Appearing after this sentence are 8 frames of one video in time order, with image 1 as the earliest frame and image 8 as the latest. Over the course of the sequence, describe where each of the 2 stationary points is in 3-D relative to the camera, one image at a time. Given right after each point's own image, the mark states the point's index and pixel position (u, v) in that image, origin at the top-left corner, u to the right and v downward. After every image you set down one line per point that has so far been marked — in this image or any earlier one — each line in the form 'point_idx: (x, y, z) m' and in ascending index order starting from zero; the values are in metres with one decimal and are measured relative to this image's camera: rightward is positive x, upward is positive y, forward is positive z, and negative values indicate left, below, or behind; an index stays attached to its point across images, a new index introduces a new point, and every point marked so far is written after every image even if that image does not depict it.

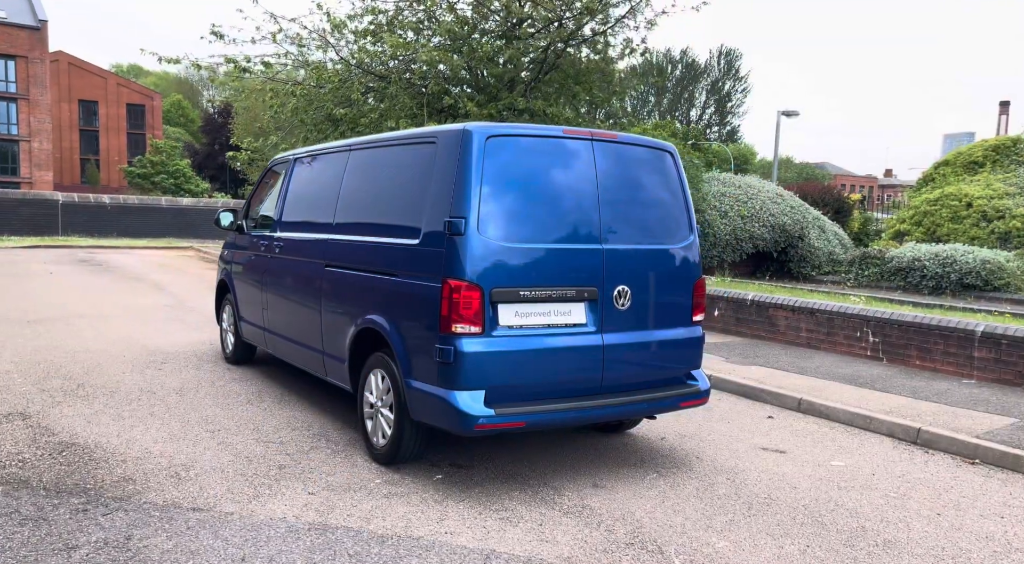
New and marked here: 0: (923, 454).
0: (+2.9, -1.2, +5.4) m
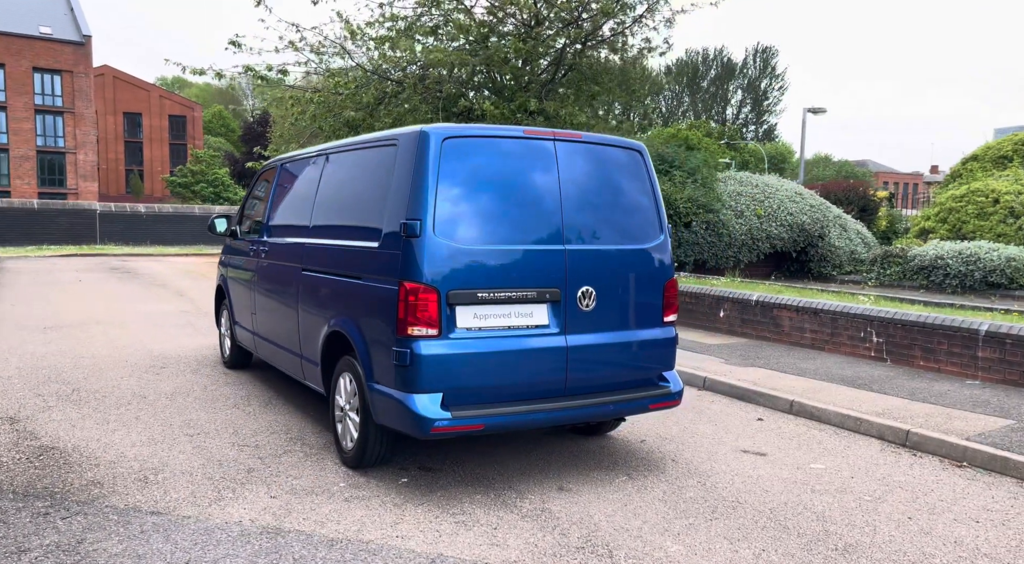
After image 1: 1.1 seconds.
0: (+2.7, -1.2, +5.2) m
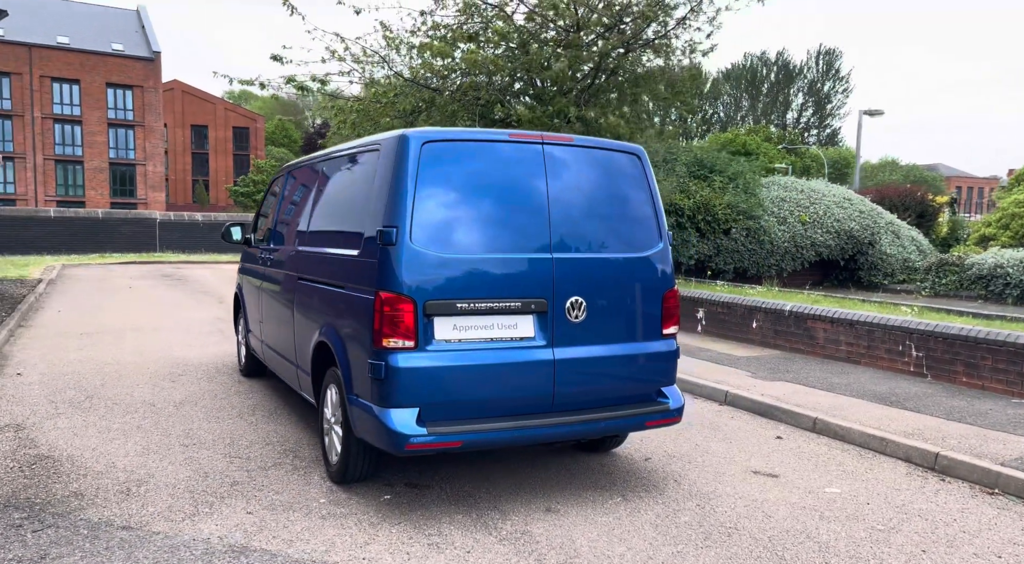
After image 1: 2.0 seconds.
0: (+2.7, -1.3, +4.8) m
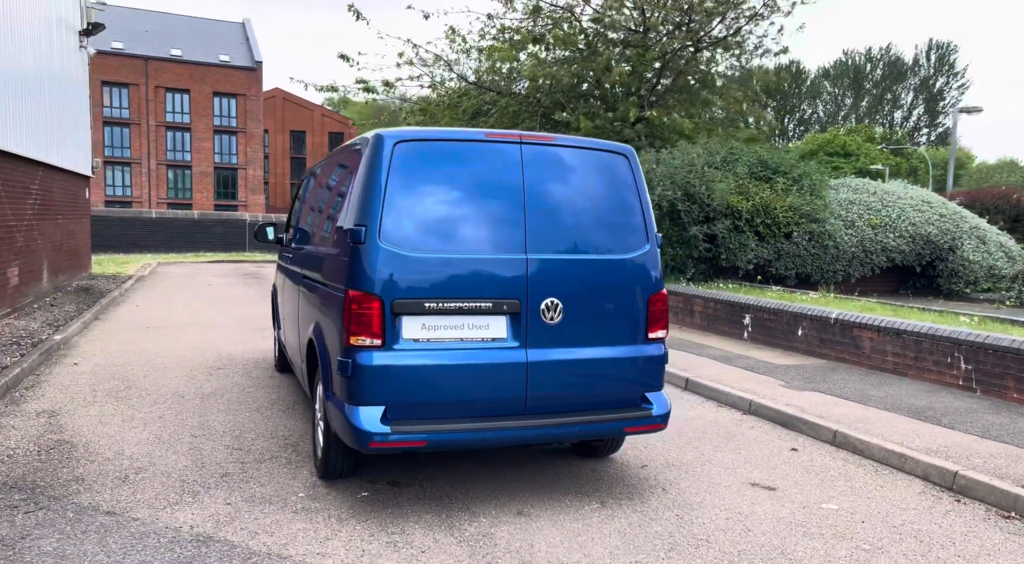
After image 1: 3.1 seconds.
0: (+2.6, -1.3, +4.5) m
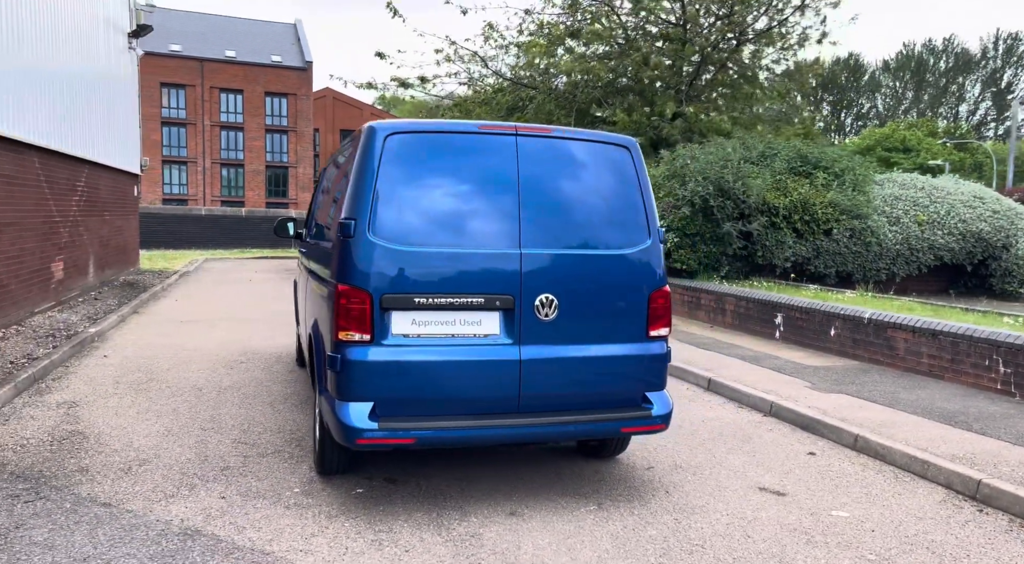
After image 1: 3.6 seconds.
0: (+2.6, -1.3, +4.3) m
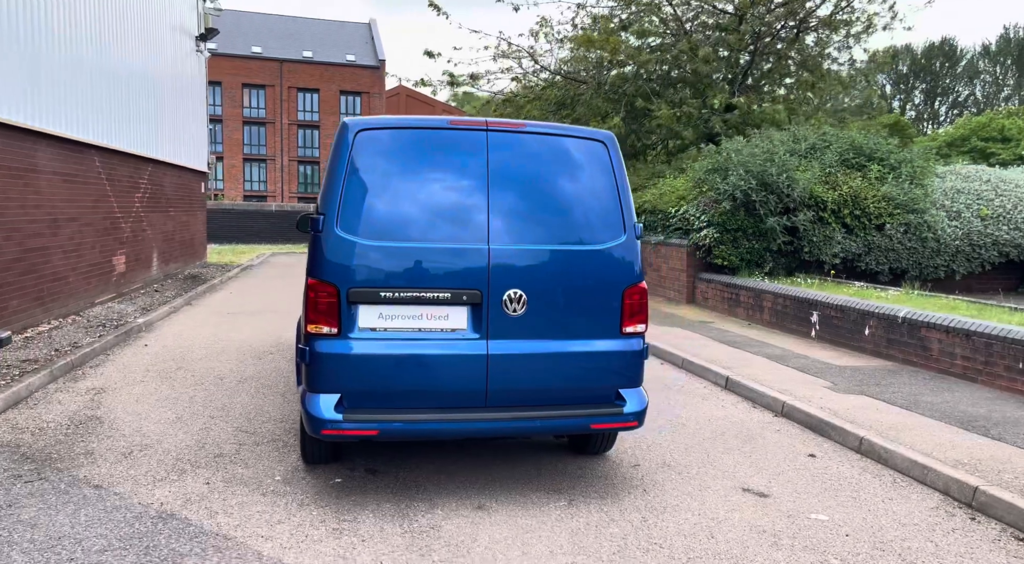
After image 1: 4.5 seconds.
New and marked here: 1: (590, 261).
0: (+2.4, -1.3, +4.1) m
1: (+0.4, +0.1, +4.3) m
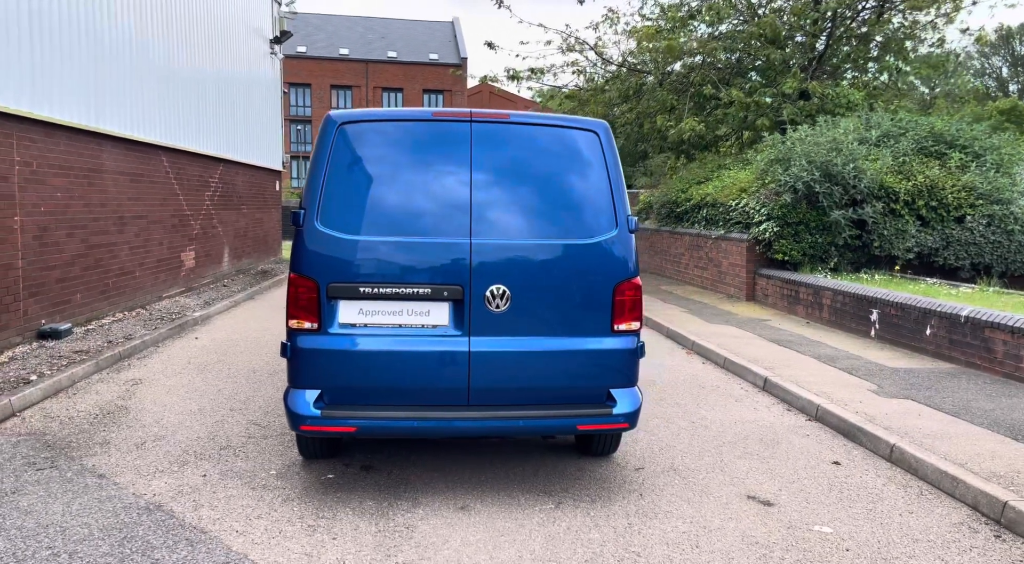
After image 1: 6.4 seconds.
0: (+2.3, -1.3, +3.7) m
1: (+0.4, +0.1, +4.1) m
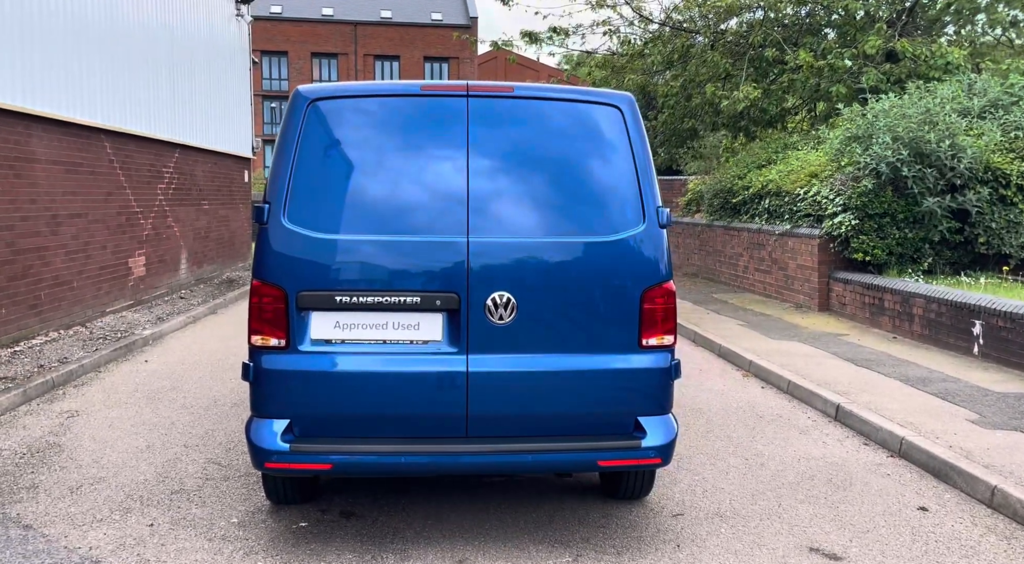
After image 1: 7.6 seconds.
0: (+2.3, -1.3, +2.9) m
1: (+0.4, +0.1, +3.4) m
